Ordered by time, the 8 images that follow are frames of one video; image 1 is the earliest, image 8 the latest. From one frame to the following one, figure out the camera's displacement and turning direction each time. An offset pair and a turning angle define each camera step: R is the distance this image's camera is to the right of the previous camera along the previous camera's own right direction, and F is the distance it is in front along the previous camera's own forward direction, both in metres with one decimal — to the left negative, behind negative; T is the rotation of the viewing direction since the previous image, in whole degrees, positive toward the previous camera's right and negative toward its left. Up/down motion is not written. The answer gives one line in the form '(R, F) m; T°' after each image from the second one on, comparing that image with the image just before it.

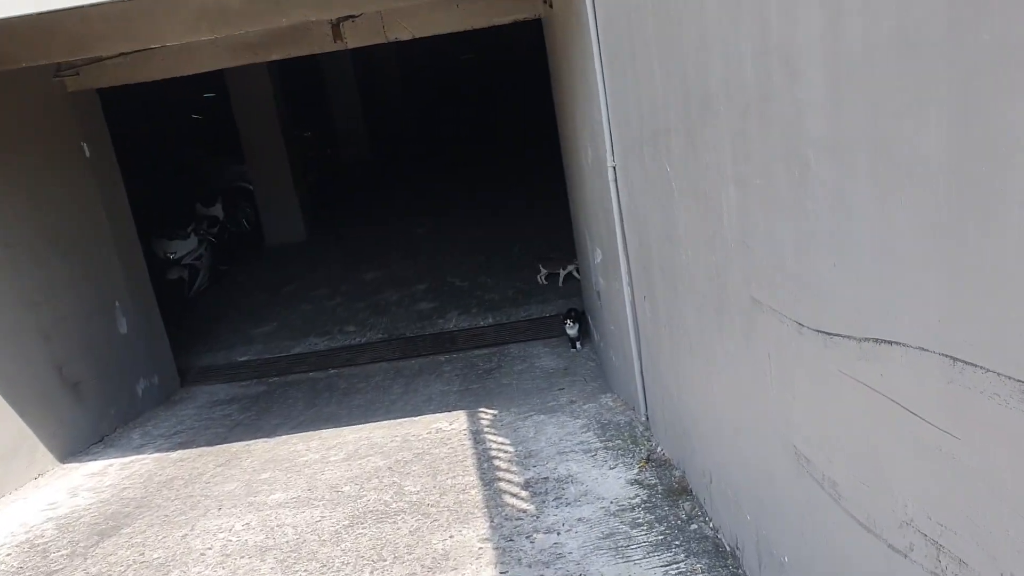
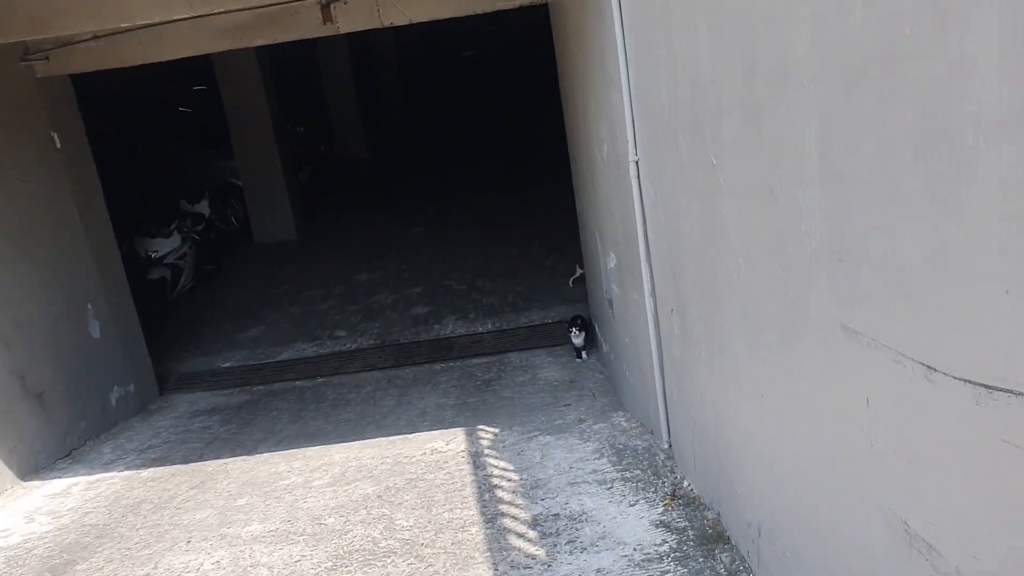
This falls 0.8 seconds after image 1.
(0.0, +0.4) m; 0°
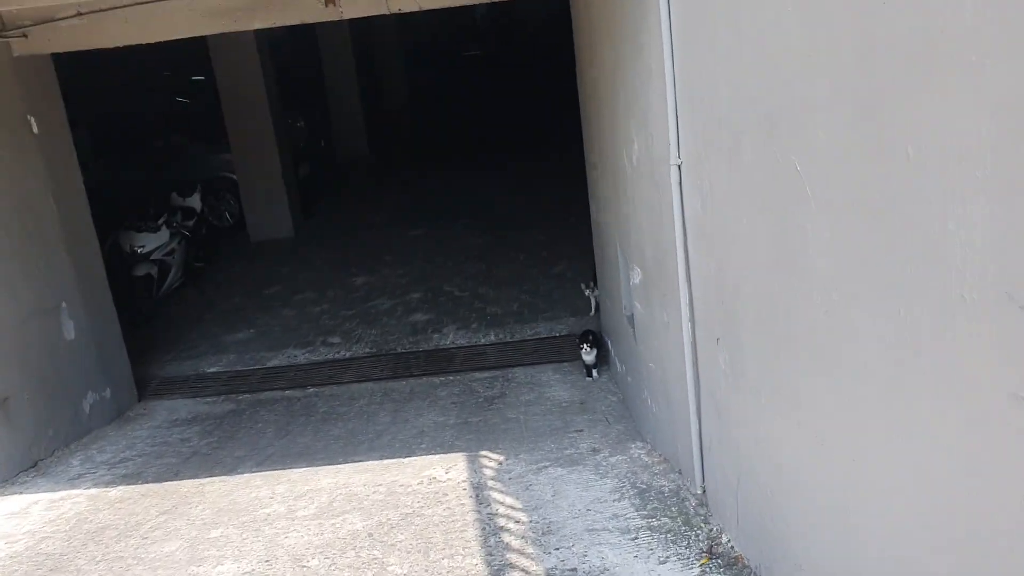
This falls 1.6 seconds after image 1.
(-0.1, +0.4) m; 0°
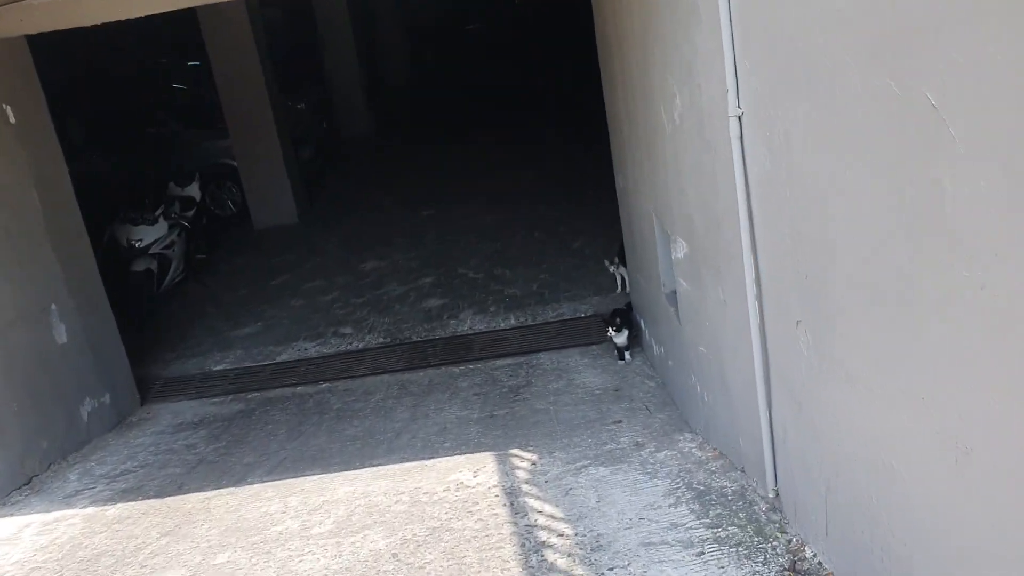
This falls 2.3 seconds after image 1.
(-0.1, +0.4) m; -1°
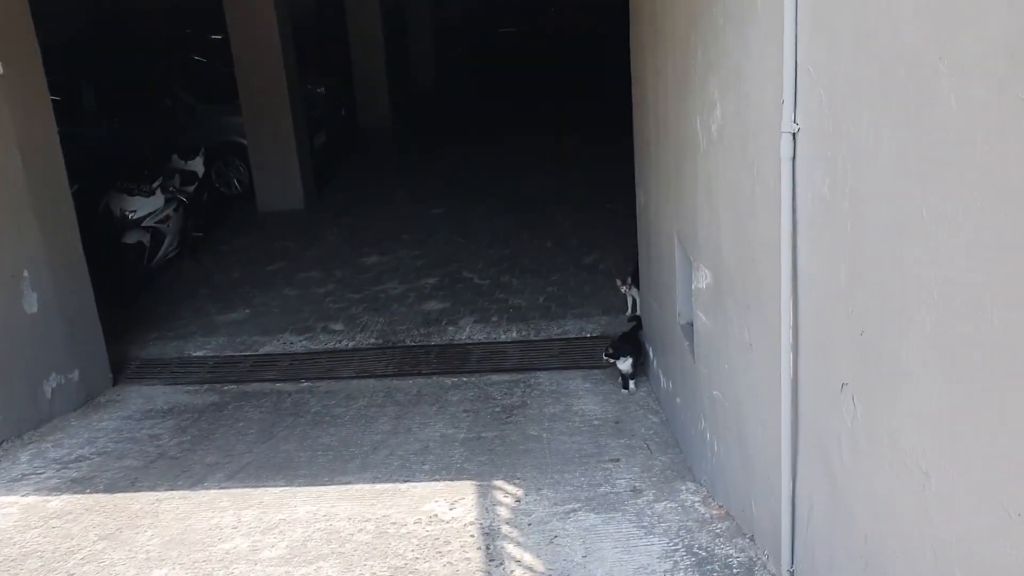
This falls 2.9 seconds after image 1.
(0.0, +0.4) m; -1°
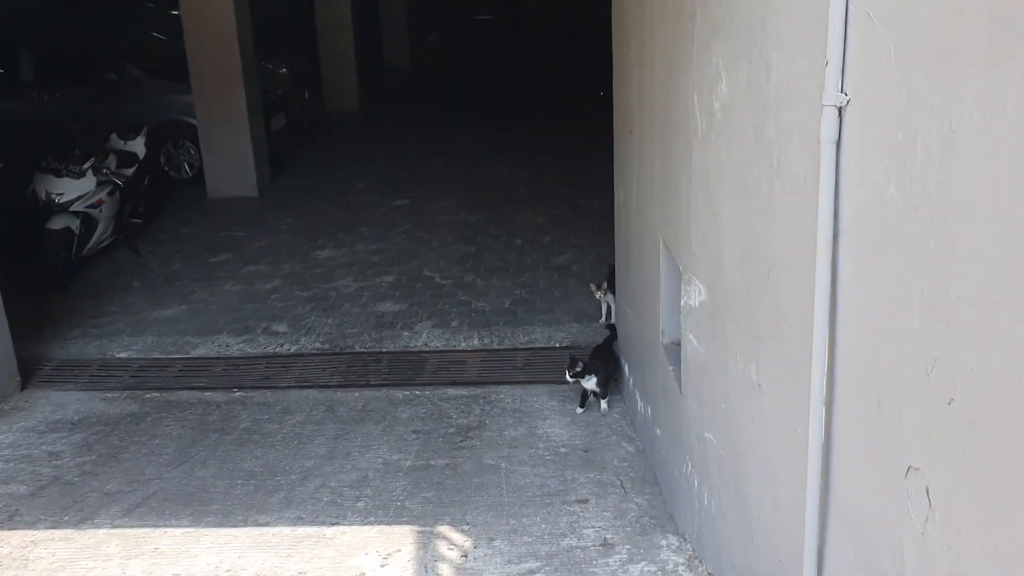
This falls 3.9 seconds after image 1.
(+0.1, +0.6) m; +2°
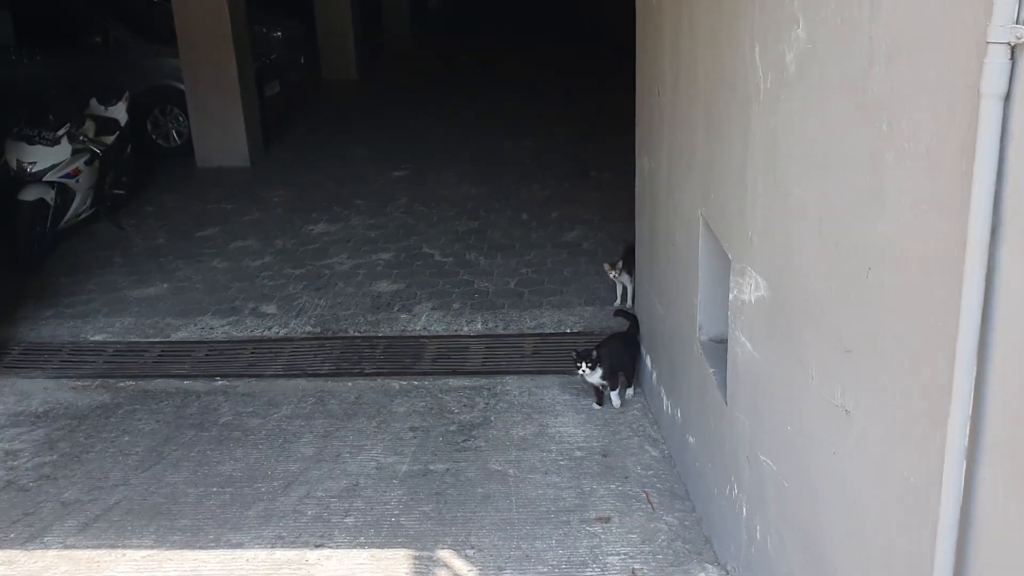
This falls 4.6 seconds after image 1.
(0.0, +0.4) m; 0°
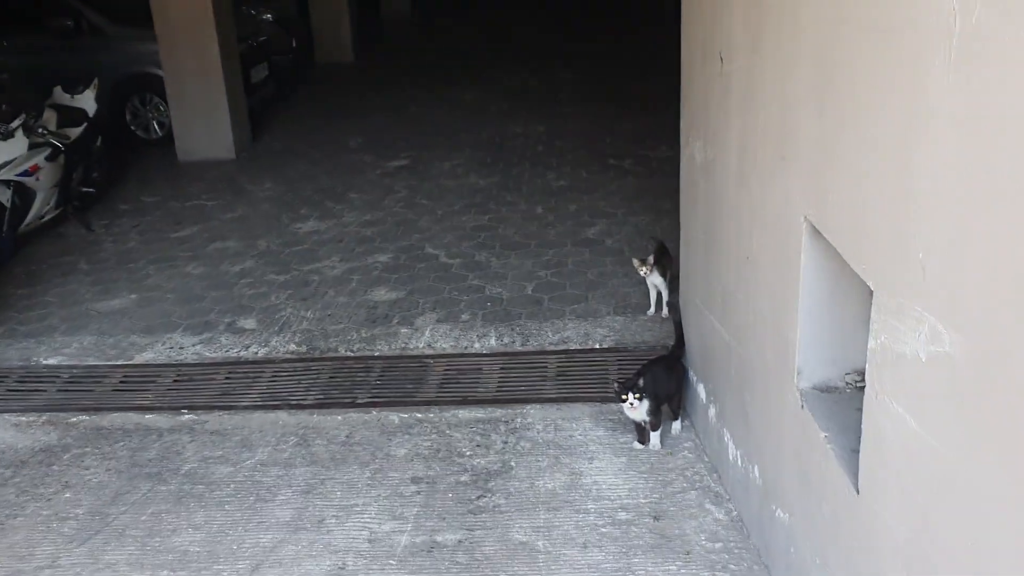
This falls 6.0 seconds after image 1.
(0.0, +0.7) m; 0°
